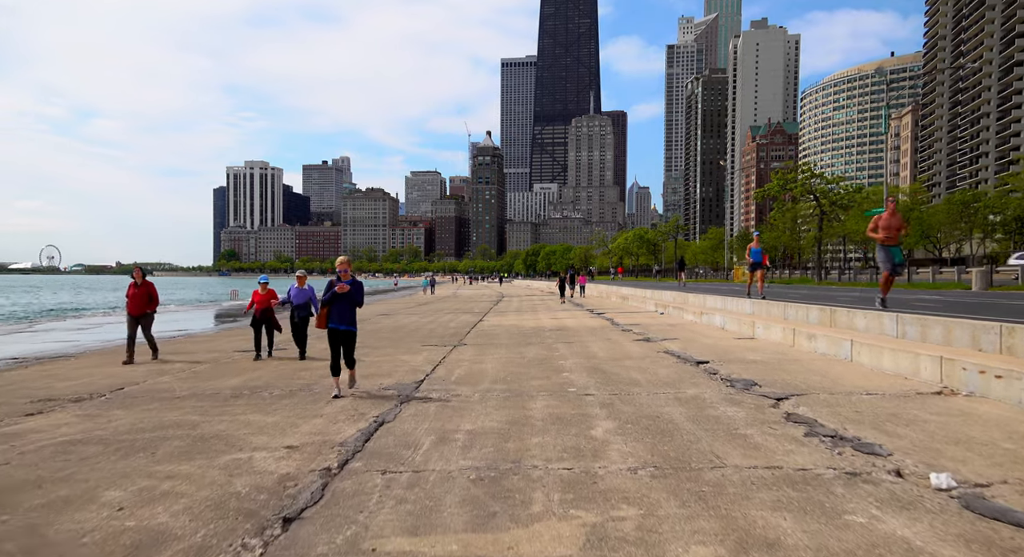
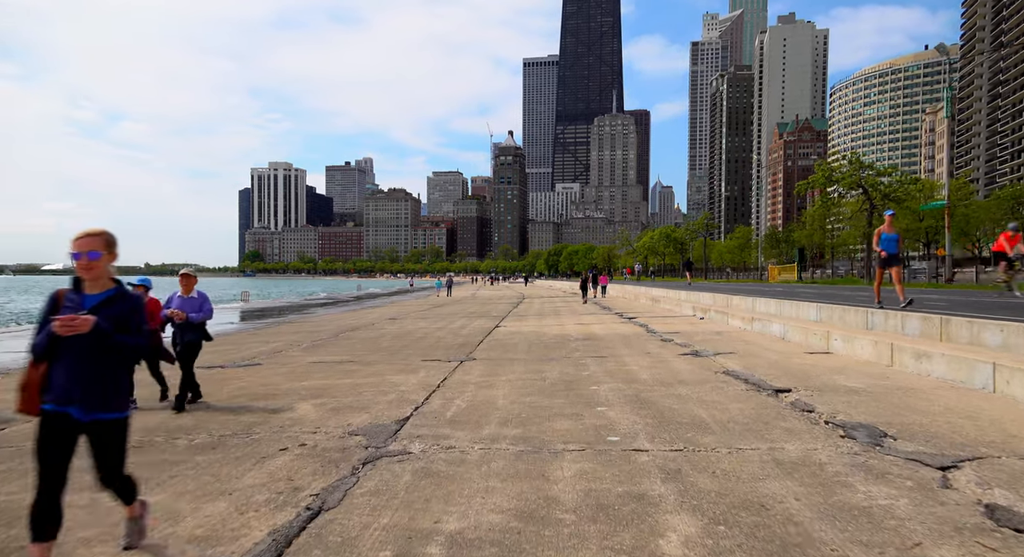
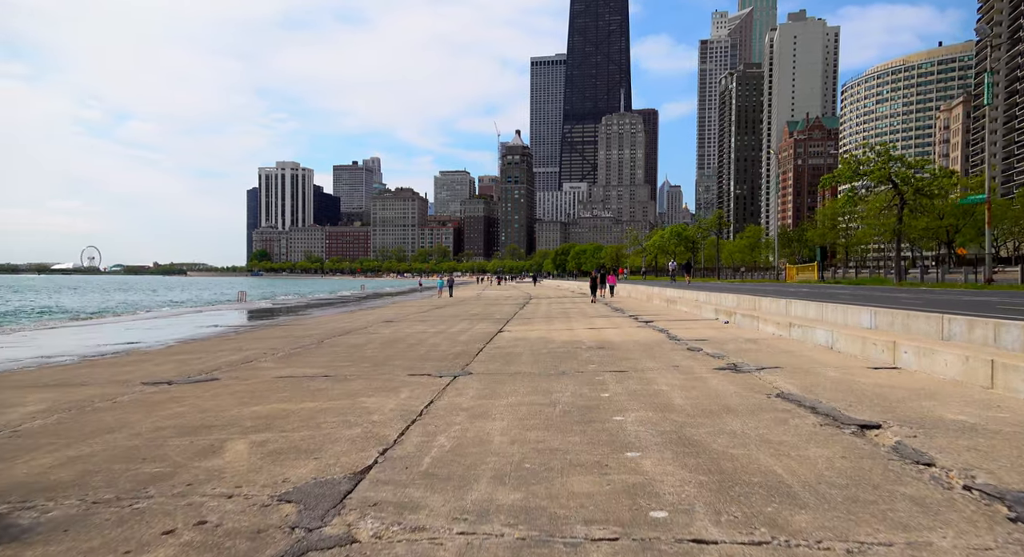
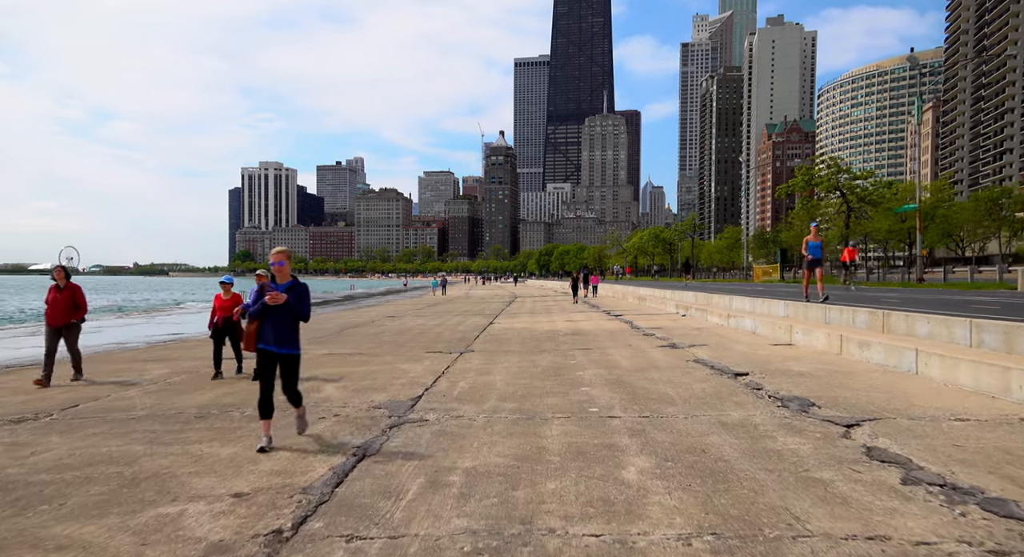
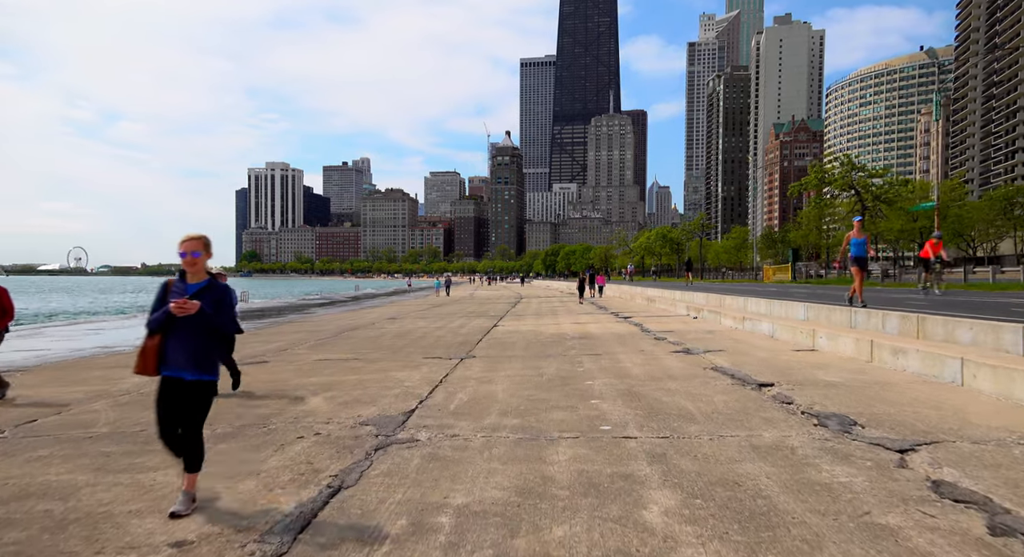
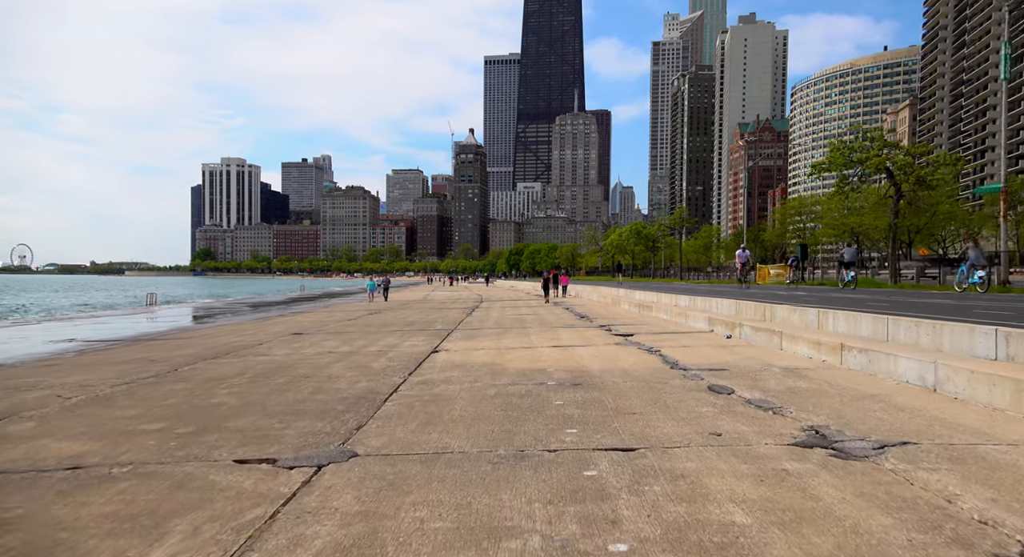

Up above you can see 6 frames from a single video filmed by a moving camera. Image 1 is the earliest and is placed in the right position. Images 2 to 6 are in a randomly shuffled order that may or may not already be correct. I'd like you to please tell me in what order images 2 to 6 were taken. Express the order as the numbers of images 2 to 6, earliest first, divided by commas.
4, 5, 2, 3, 6
